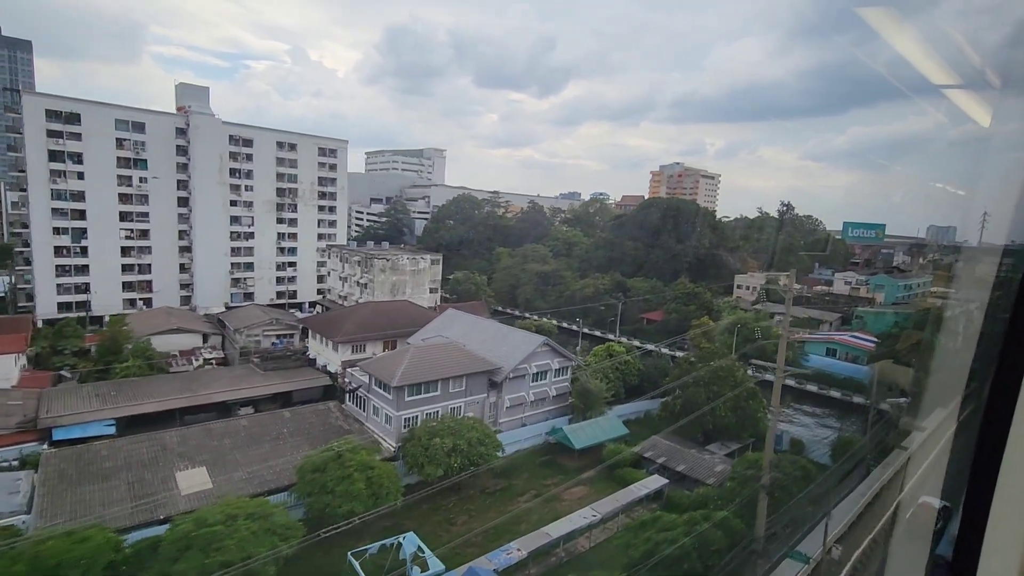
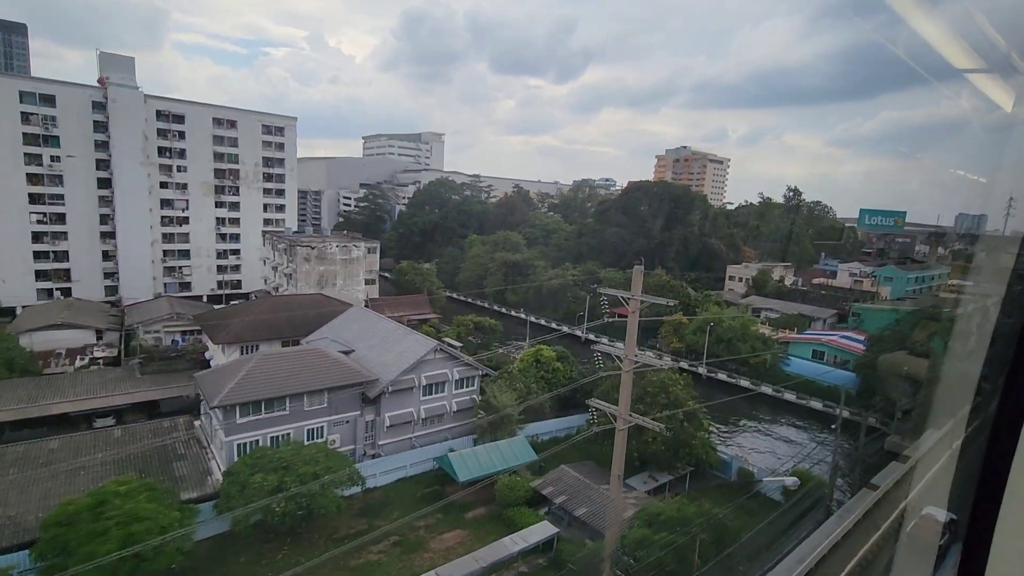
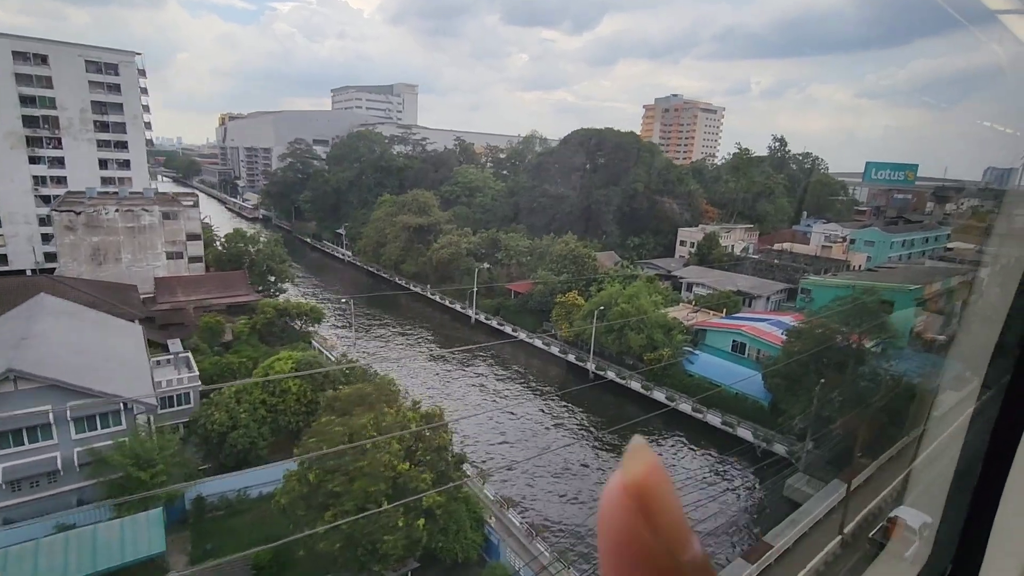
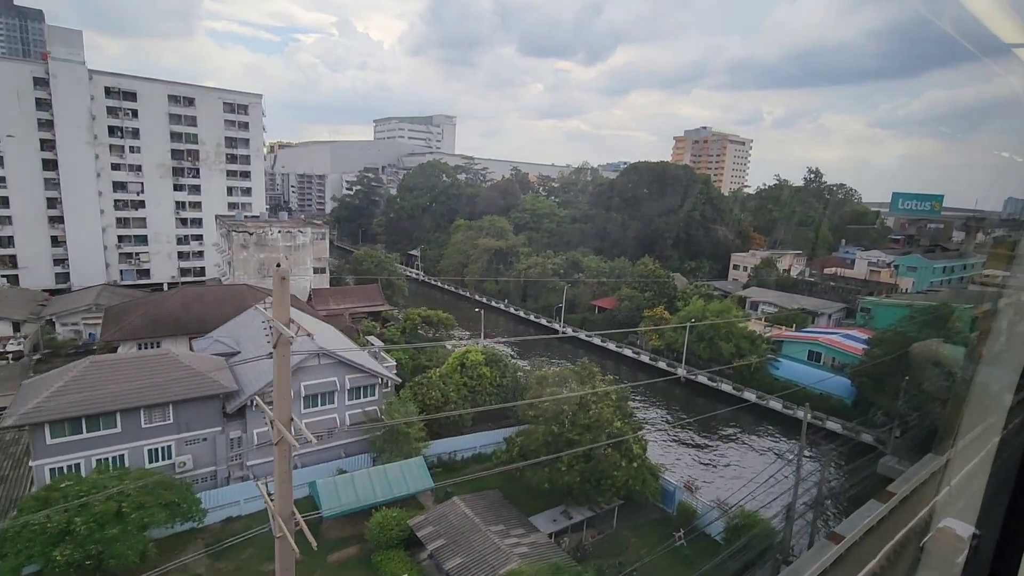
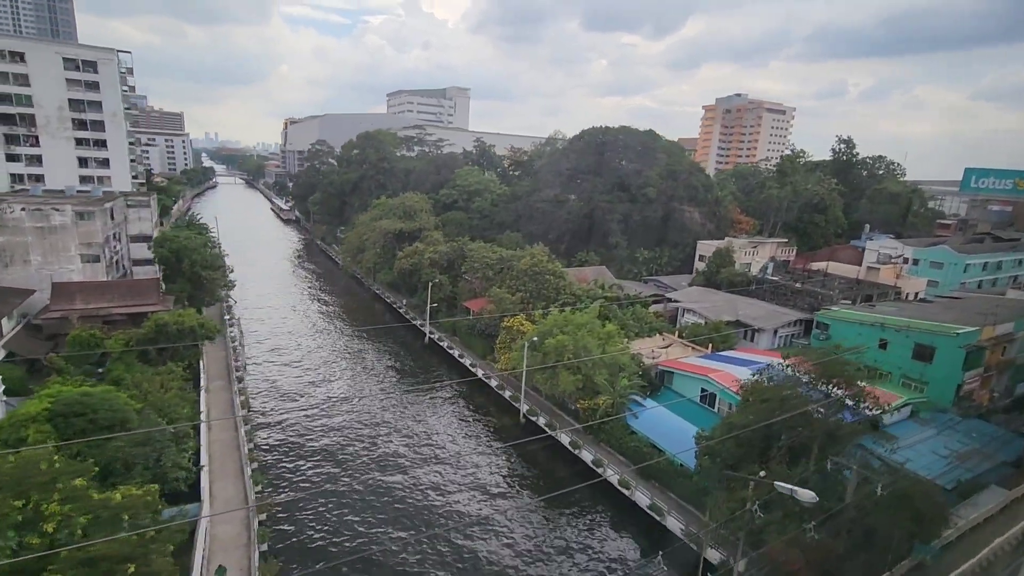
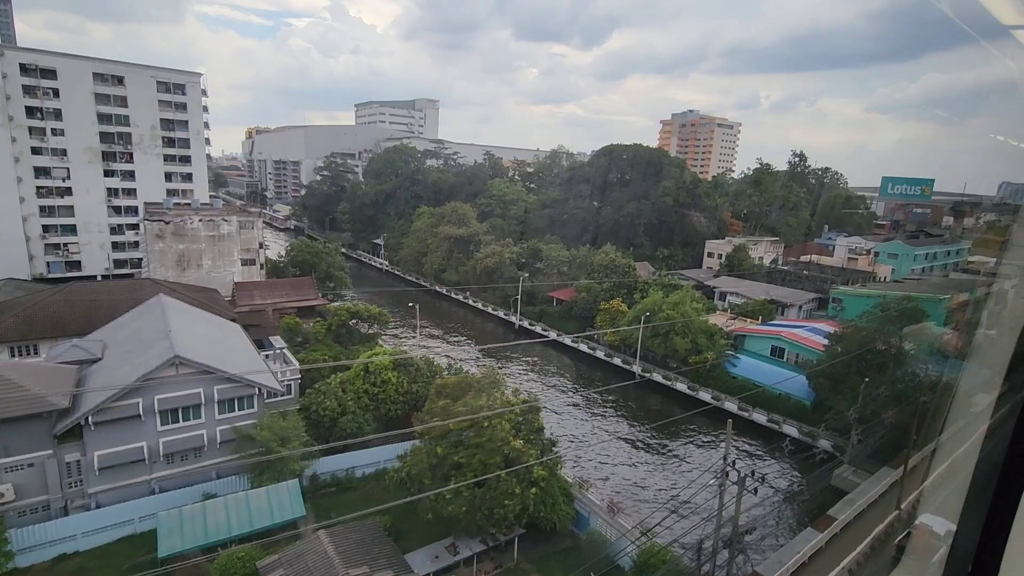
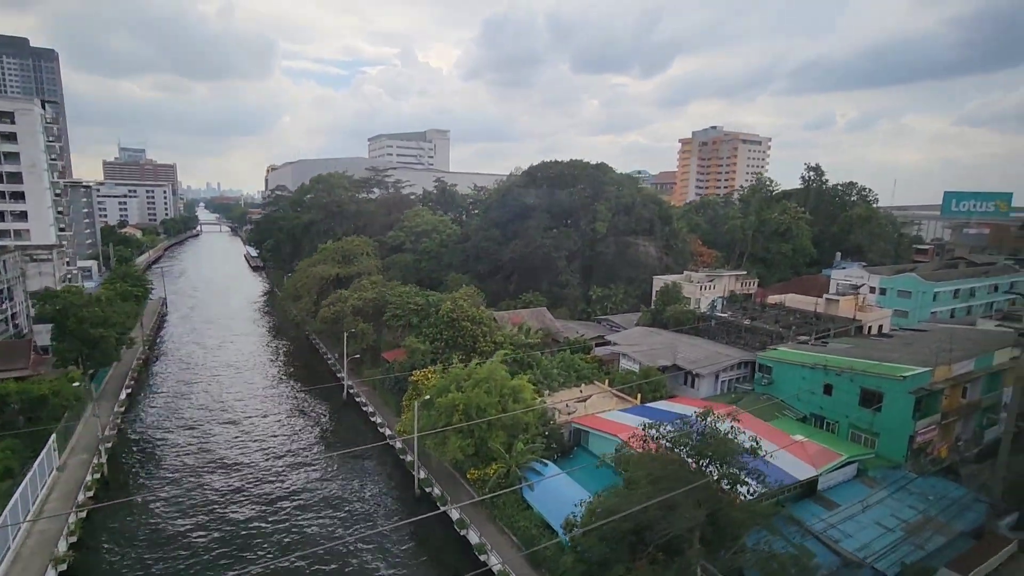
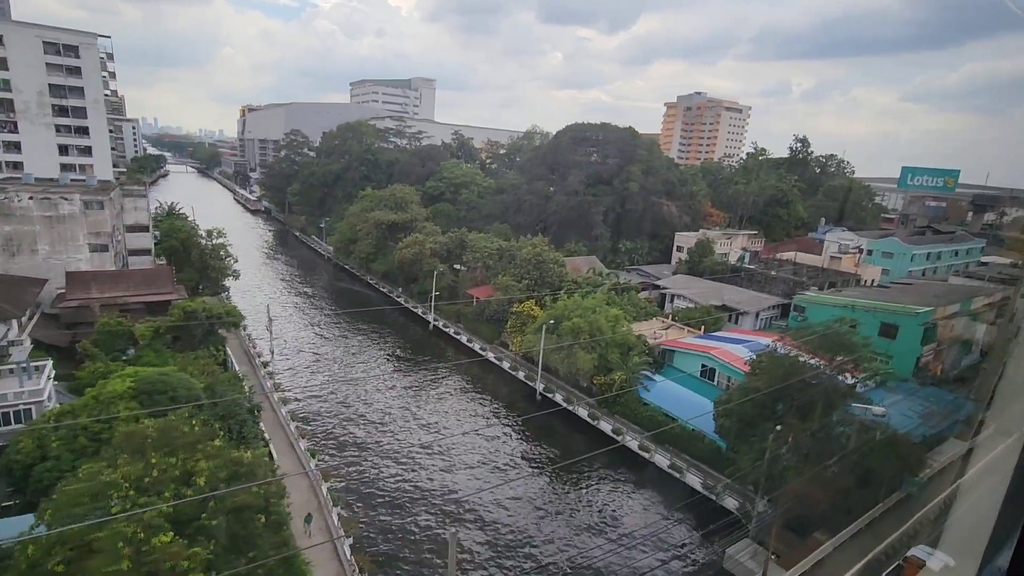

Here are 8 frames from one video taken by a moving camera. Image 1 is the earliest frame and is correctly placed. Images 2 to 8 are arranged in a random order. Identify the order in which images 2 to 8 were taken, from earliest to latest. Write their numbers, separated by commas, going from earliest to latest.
2, 4, 6, 3, 8, 5, 7
